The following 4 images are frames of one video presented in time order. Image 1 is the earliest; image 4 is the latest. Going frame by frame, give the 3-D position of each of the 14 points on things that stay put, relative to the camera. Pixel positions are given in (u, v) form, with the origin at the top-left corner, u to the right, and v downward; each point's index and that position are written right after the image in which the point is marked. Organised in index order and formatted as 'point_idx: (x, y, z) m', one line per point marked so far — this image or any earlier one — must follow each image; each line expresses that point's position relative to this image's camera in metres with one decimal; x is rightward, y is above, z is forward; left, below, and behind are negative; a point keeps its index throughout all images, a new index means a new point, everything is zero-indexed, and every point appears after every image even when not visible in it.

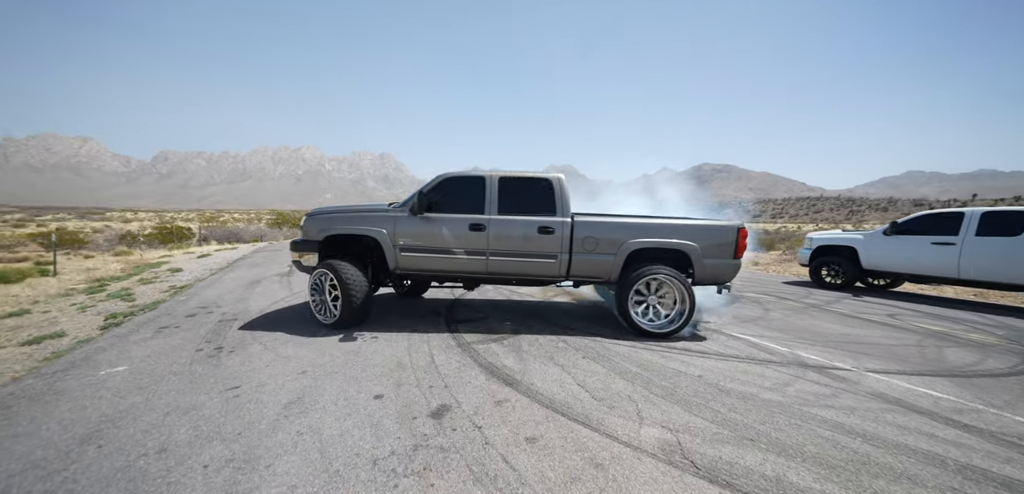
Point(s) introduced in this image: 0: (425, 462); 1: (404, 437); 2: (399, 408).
0: (-0.4, -1.2, +2.4) m
1: (-0.6, -1.2, +2.7) m
2: (-0.7, -1.2, +3.1) m
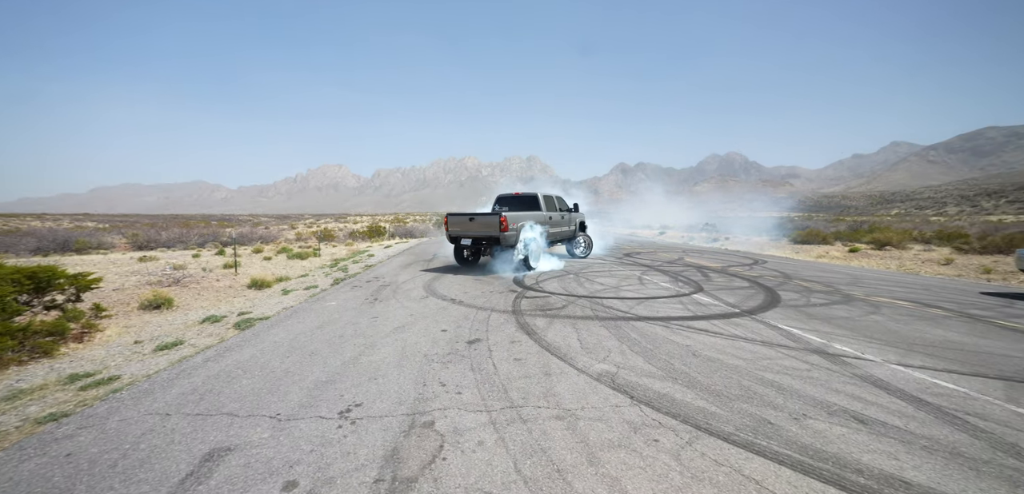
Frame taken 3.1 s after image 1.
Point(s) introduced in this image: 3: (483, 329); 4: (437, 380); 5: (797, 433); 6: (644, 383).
0: (-0.6, -1.1, +4.4) m
1: (-0.7, -1.1, +4.7) m
2: (-0.7, -1.1, +5.2) m
3: (-0.4, -1.1, +5.8) m
4: (-0.6, -1.1, +3.6) m
5: (+2.1, -1.4, +3.3) m
6: (+1.3, -1.3, +4.1) m
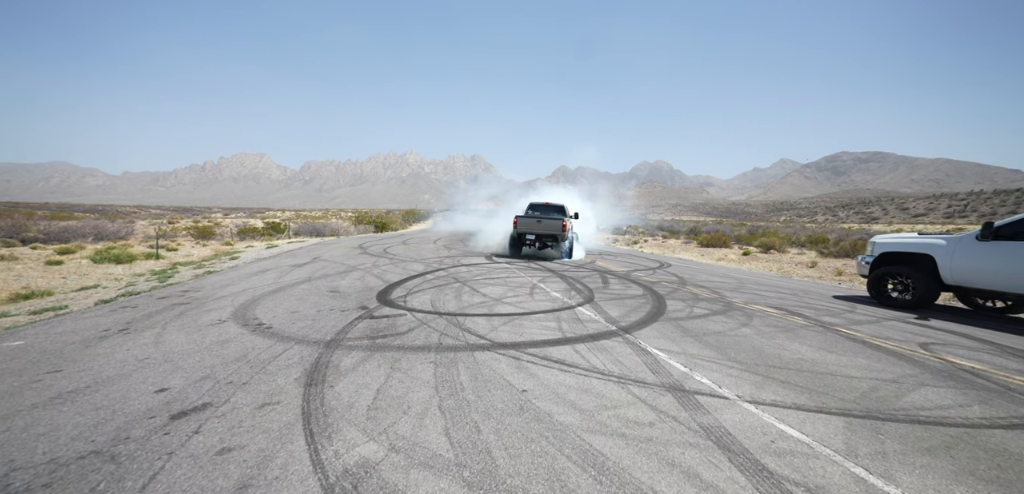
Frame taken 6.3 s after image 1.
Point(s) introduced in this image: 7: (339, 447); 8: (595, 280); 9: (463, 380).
0: (-2.5, -1.3, +2.6) m
1: (-2.7, -1.2, +2.9) m
2: (-2.7, -1.2, +3.4) m
3: (-2.5, -1.2, +4.0) m
4: (-2.4, -1.2, +1.8) m
5: (+0.3, -1.5, +1.9) m
6: (-0.6, -1.4, +2.6) m
7: (-1.2, -1.4, +3.0) m
8: (+2.3, -0.9, +11.9) m
9: (-0.5, -1.3, +4.4) m
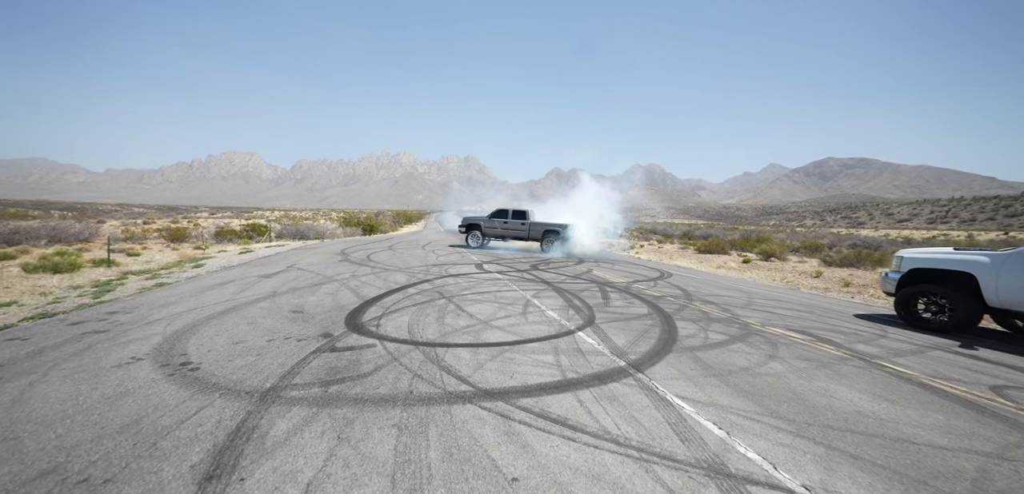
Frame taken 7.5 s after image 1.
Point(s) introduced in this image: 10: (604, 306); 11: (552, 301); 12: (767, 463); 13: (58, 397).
0: (-2.6, -1.5, +1.4) m
1: (-2.7, -1.4, +1.7) m
2: (-2.8, -1.4, +2.2) m
3: (-2.6, -1.4, +2.8) m
4: (-2.5, -1.5, +0.6) m
5: (+0.3, -1.8, +0.8) m
6: (-0.7, -1.7, +1.5) m
7: (-1.3, -1.6, +1.8) m
8: (+2.0, -1.2, +10.8) m
9: (-0.6, -1.6, +3.3) m
10: (+2.0, -1.3, +9.4) m
11: (+0.9, -1.2, +9.8) m
12: (+2.0, -1.7, +3.4) m
13: (-3.9, -1.3, +3.7) m
